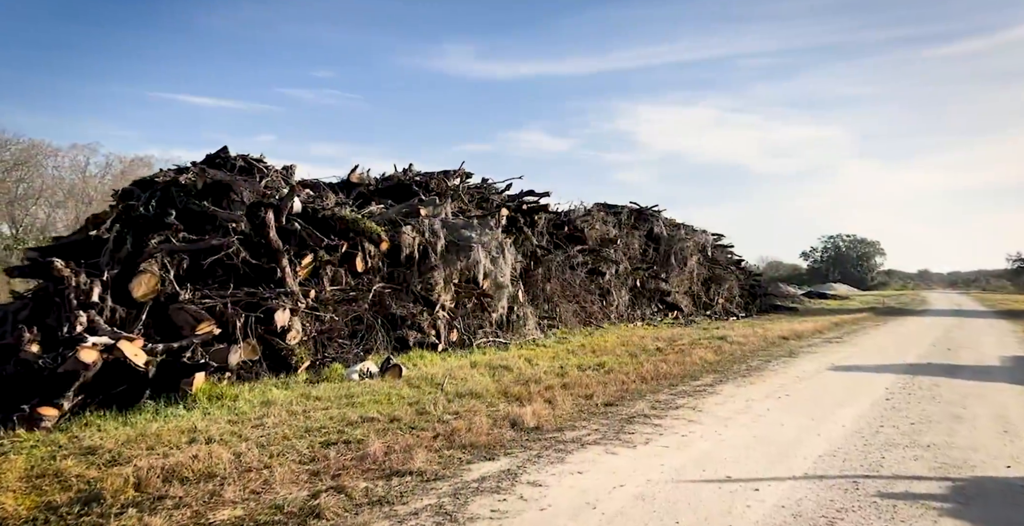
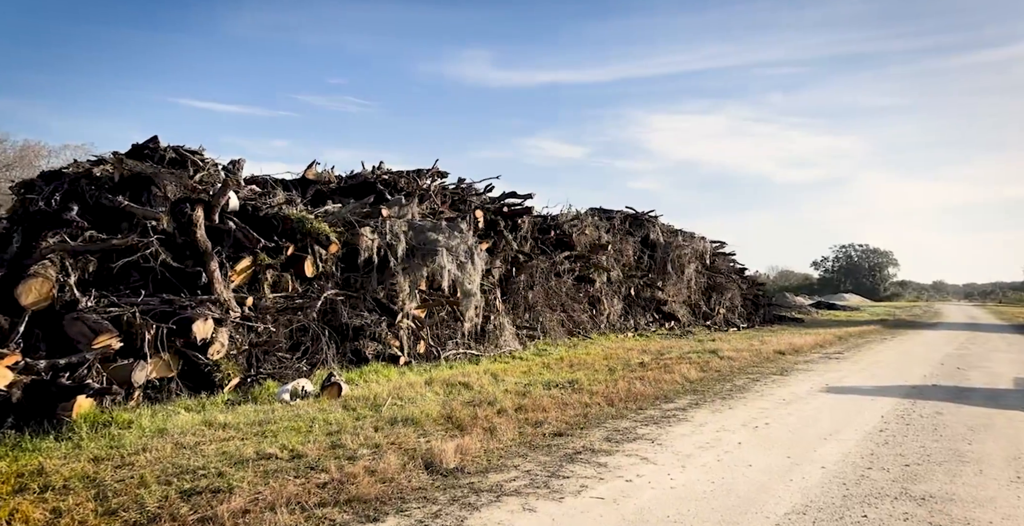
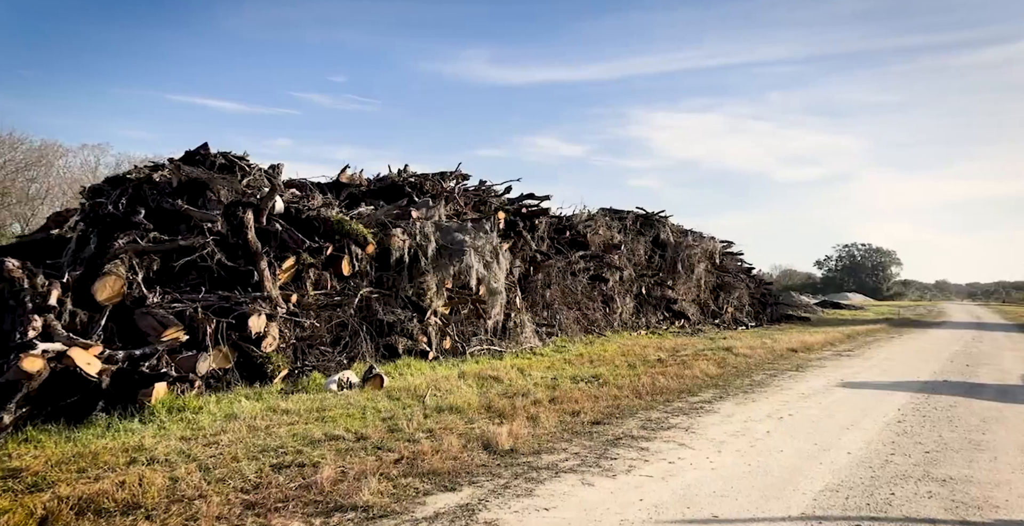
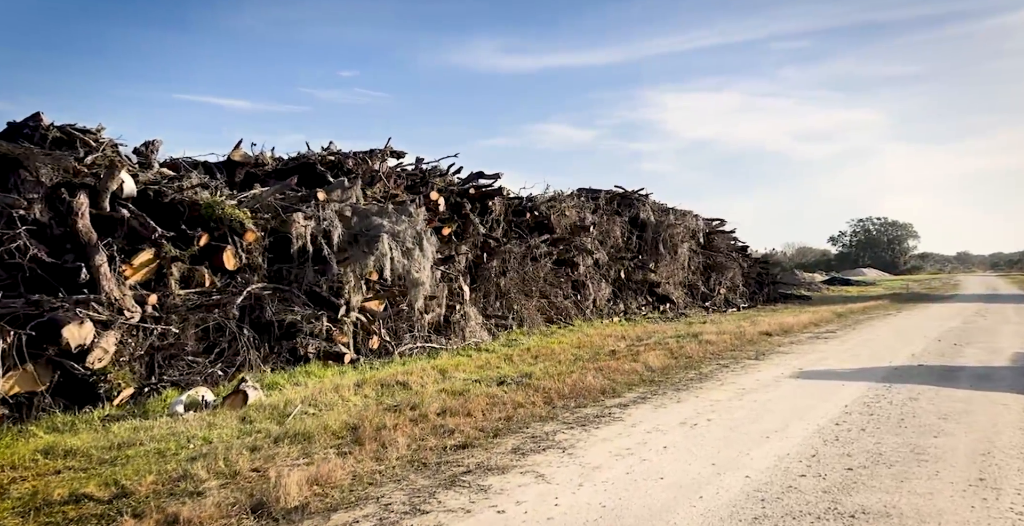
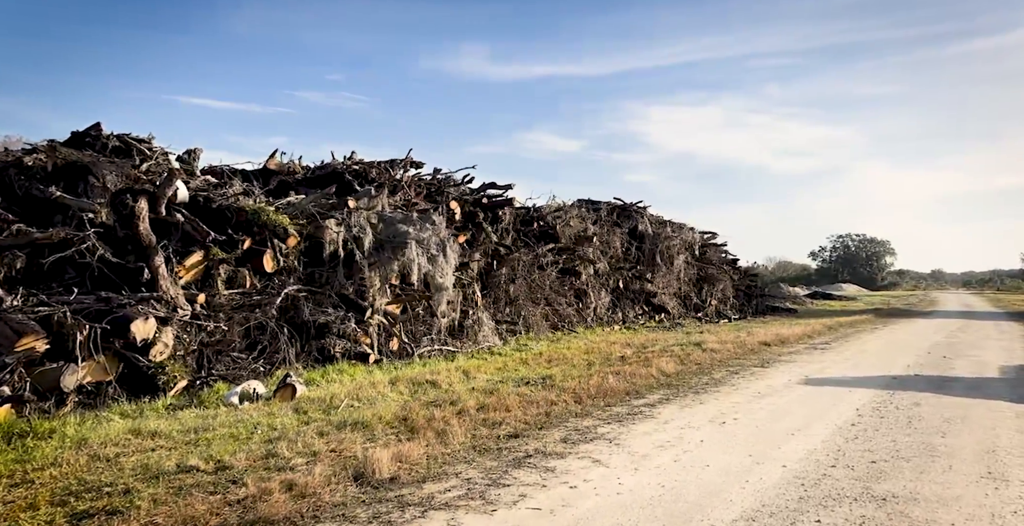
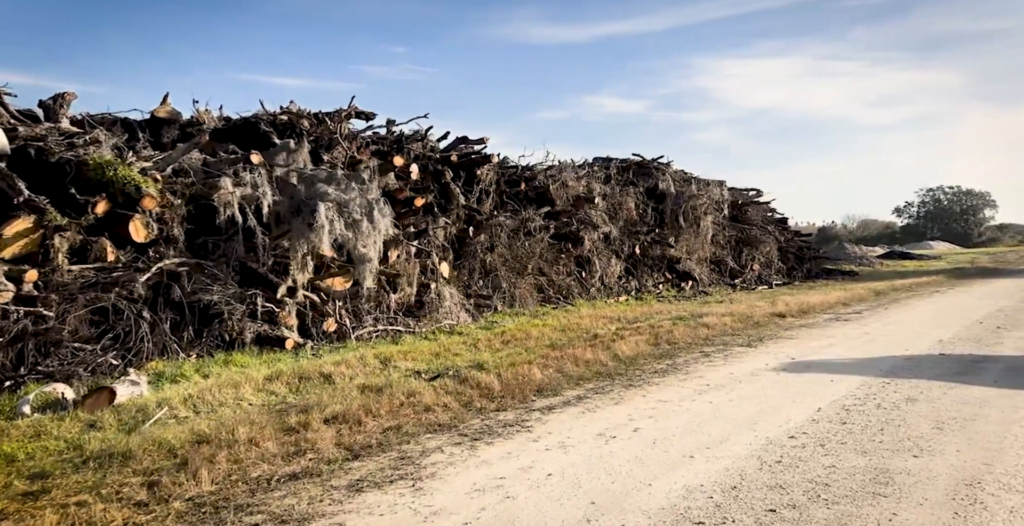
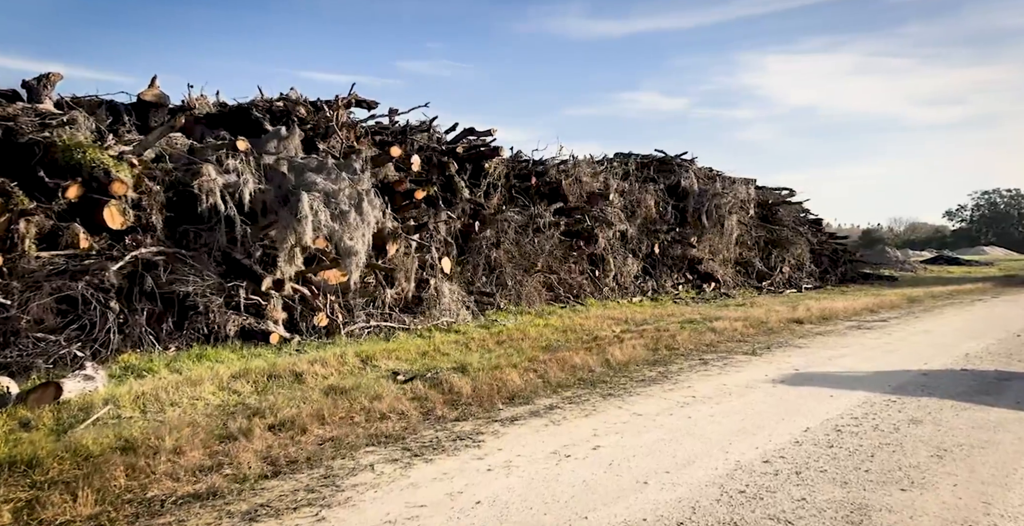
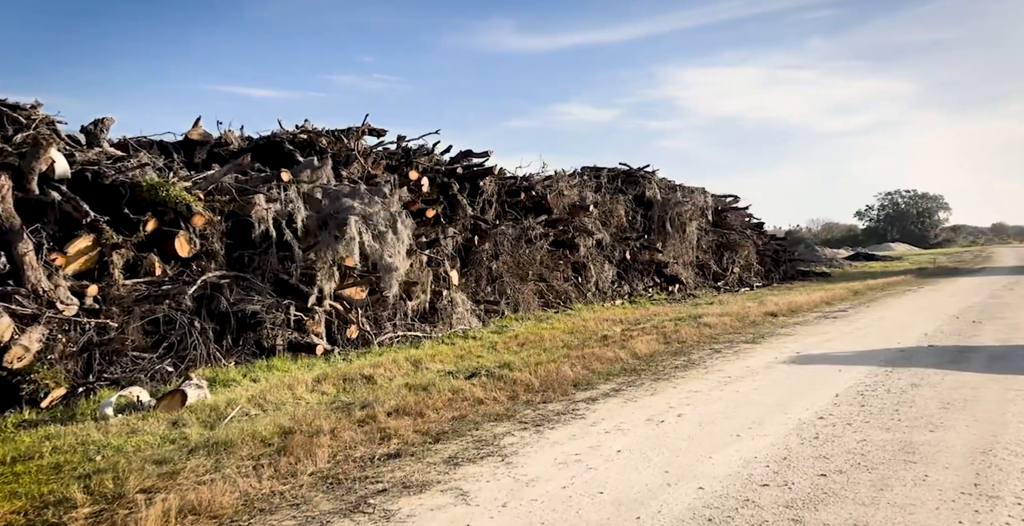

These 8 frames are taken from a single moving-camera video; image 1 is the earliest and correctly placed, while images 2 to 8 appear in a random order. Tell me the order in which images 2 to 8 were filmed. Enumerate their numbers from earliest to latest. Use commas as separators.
3, 2, 5, 4, 8, 6, 7
